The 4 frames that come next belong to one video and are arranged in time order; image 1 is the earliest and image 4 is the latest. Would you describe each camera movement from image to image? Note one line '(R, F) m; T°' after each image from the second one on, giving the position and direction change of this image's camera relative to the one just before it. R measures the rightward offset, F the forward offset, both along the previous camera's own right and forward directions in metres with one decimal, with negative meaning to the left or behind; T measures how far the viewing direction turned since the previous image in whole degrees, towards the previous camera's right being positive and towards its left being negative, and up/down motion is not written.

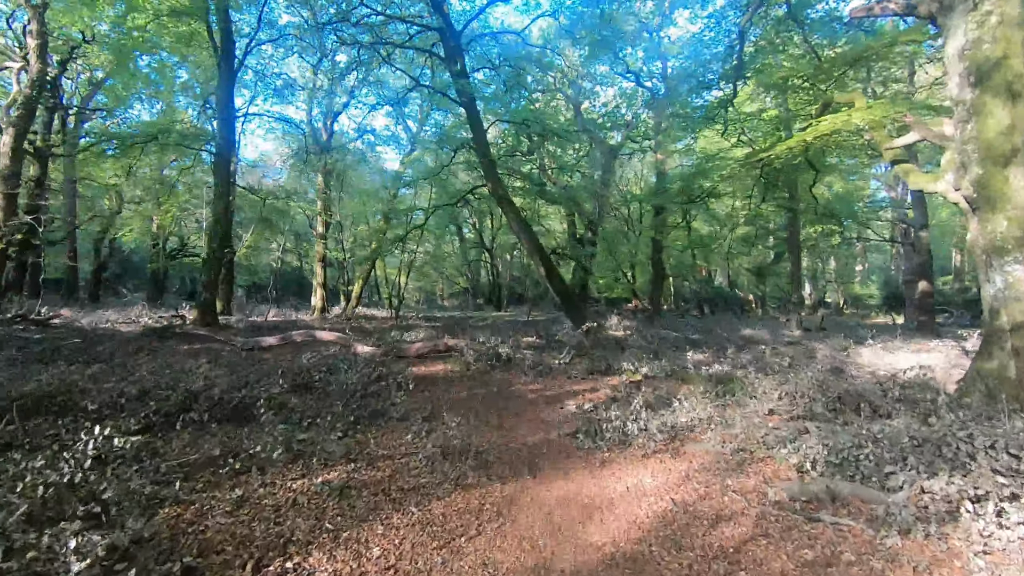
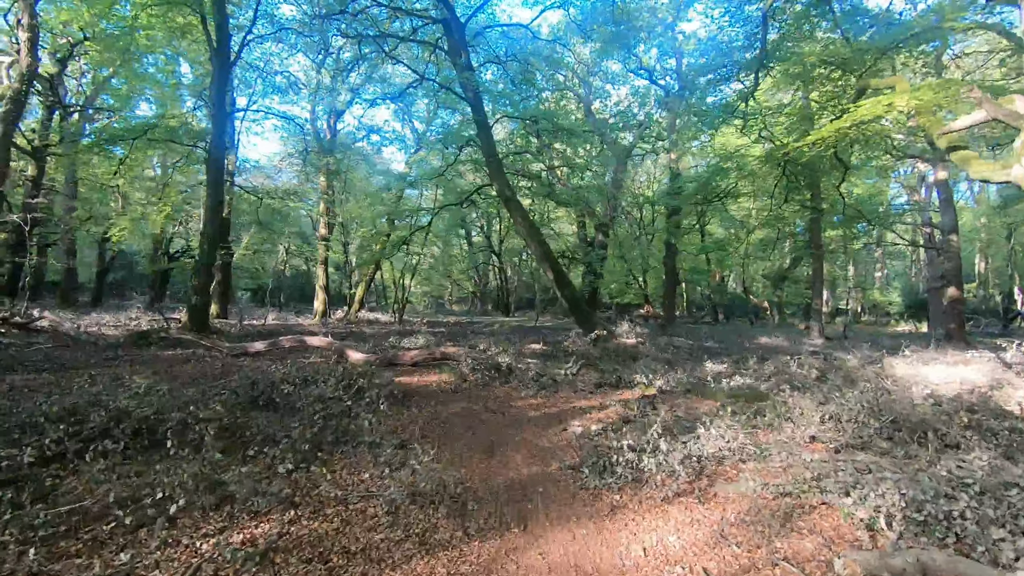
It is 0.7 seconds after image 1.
(+0.1, +0.6) m; -1°
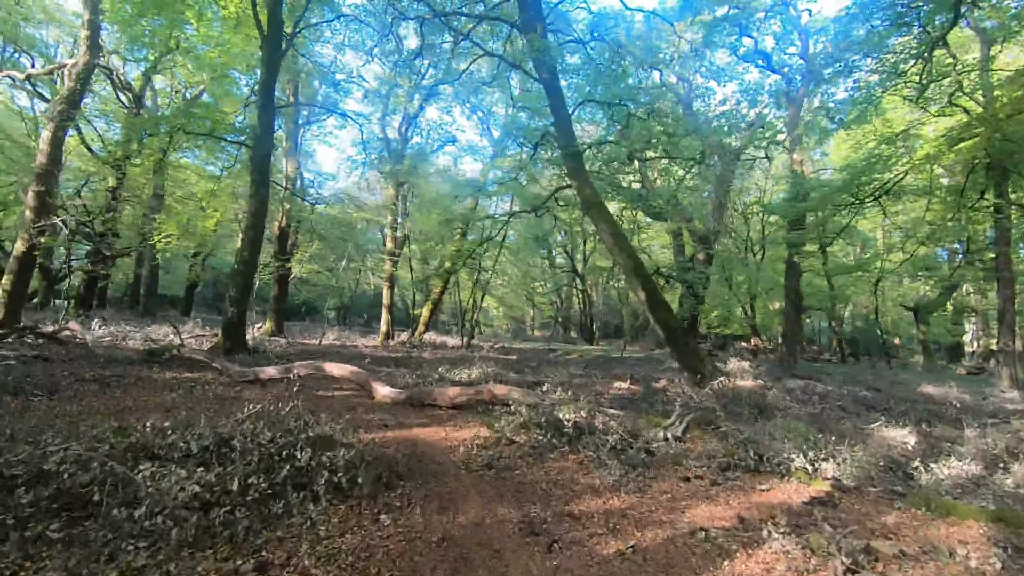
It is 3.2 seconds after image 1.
(+0.1, +2.2) m; -9°
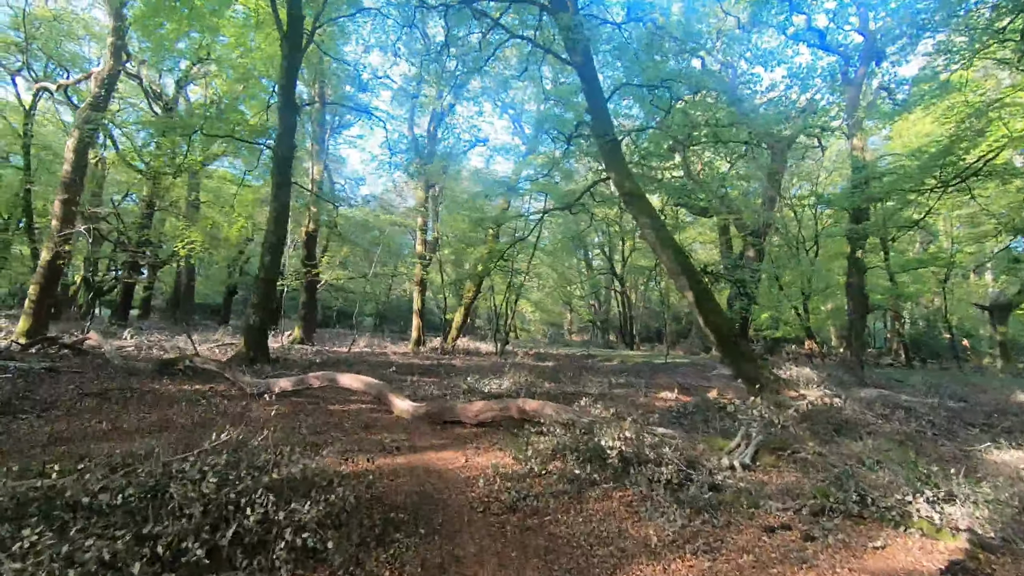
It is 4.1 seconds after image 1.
(+0.1, +0.7) m; -4°
